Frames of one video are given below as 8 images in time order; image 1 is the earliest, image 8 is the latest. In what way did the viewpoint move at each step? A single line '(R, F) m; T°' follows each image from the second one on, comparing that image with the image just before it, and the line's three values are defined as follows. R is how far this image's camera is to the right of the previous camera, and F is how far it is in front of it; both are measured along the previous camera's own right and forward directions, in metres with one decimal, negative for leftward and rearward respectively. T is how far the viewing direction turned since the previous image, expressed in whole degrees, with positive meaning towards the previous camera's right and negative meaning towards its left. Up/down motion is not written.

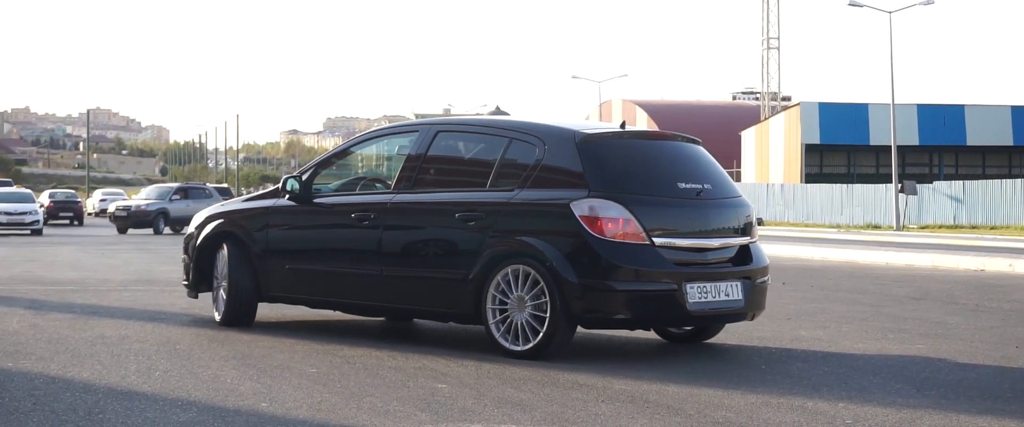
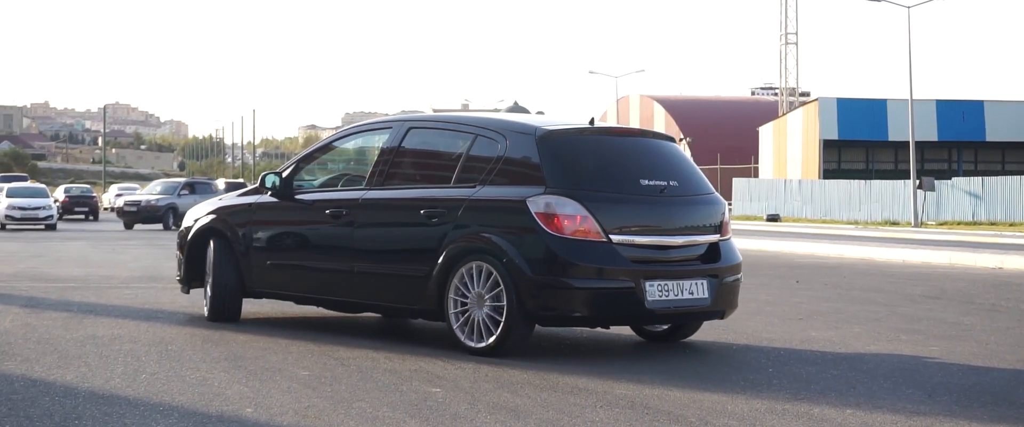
(+0.1, +0.2) m; -1°
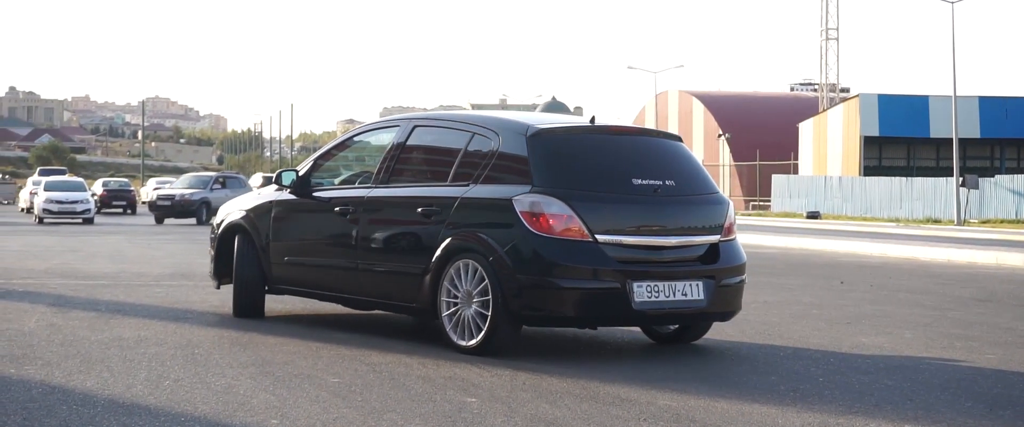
(0.0, +0.3) m; -2°
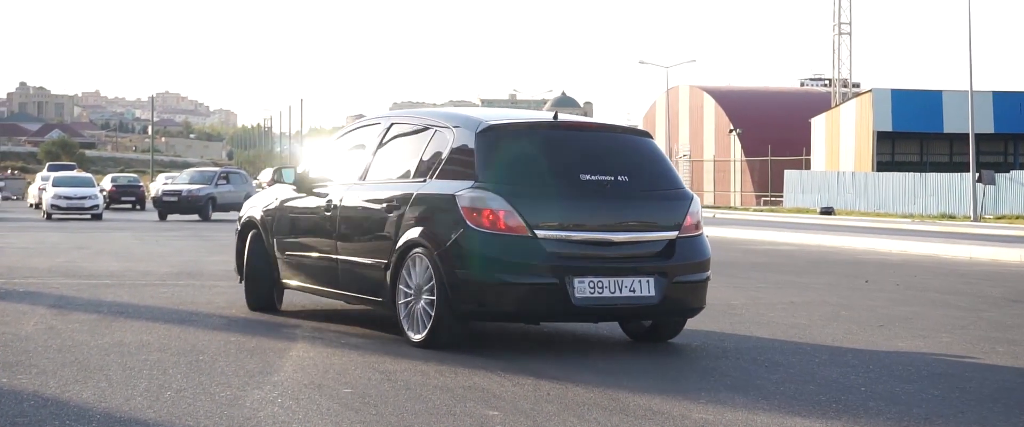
(-0.1, +0.4) m; 0°
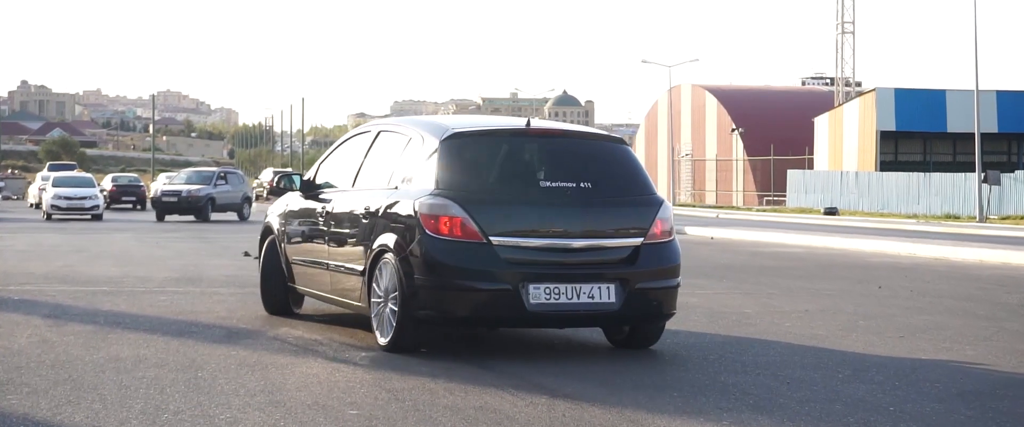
(-0.1, +0.3) m; 0°
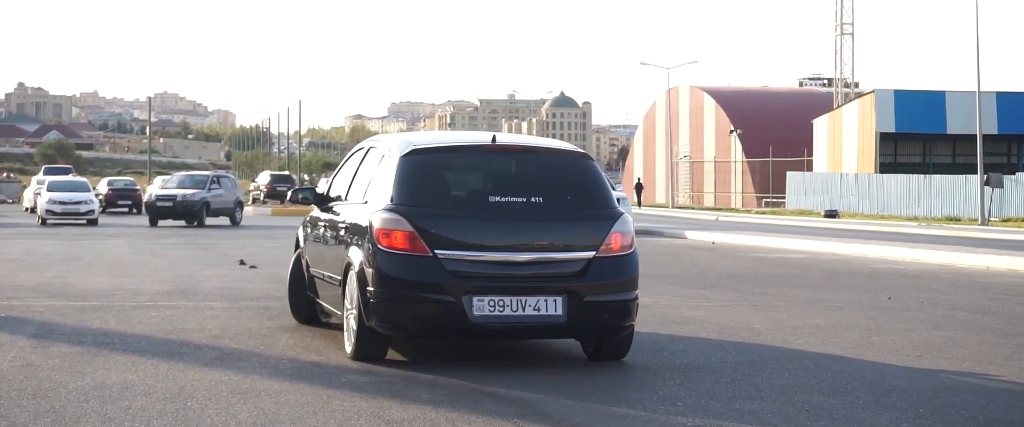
(0.0, +0.3) m; 0°
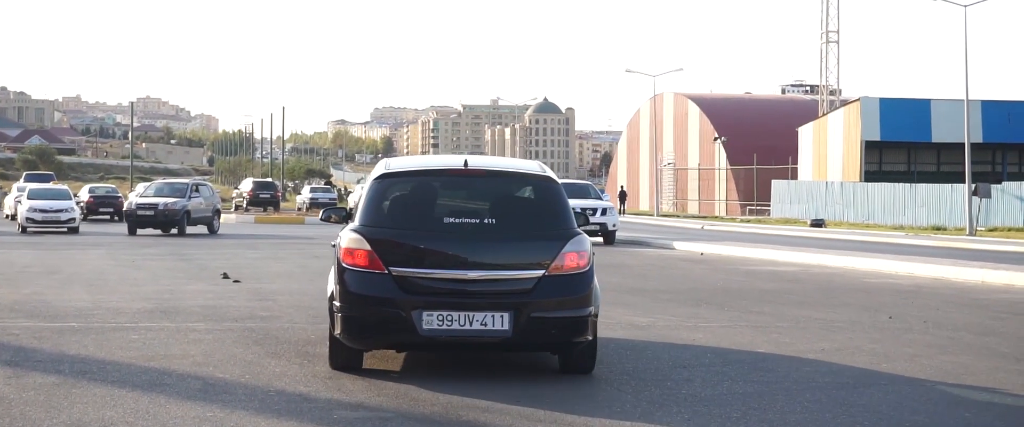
(-0.1, +0.4) m; +1°
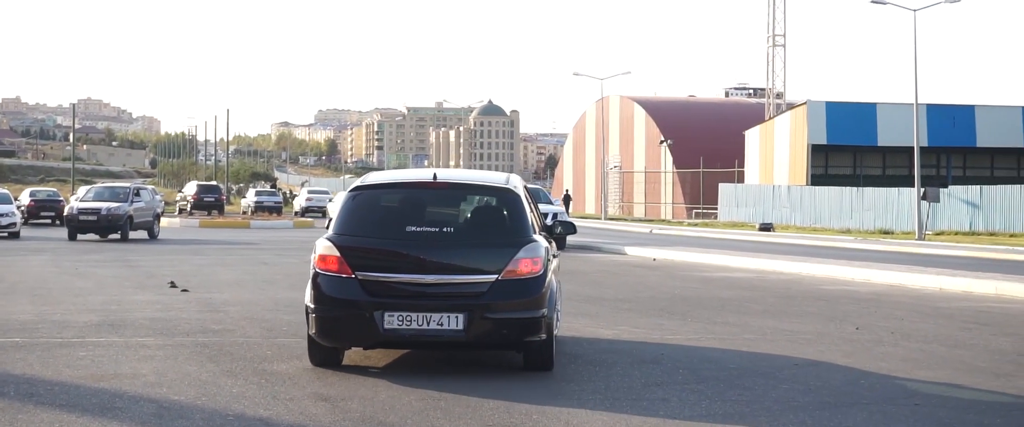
(-0.2, +0.4) m; +3°
